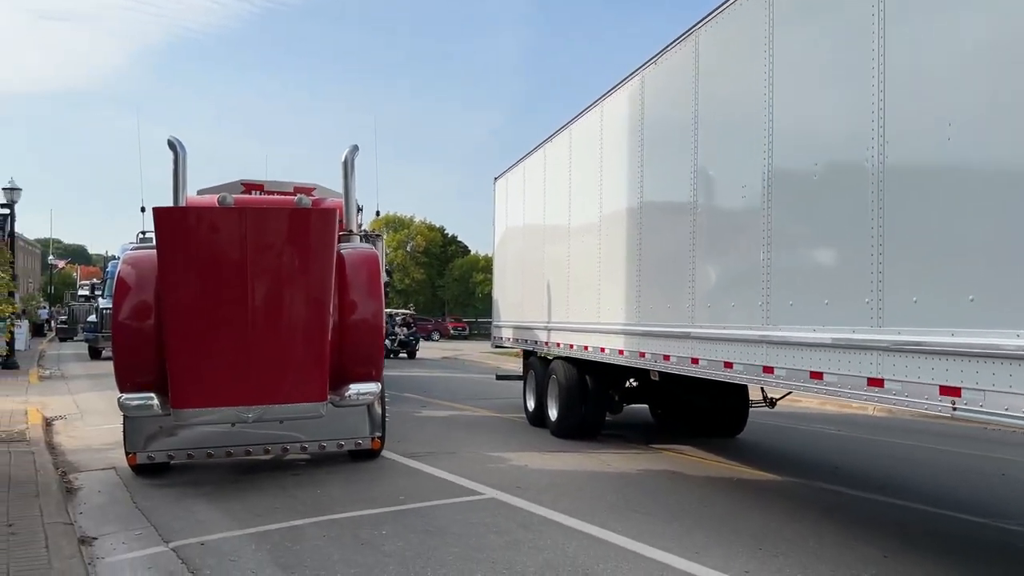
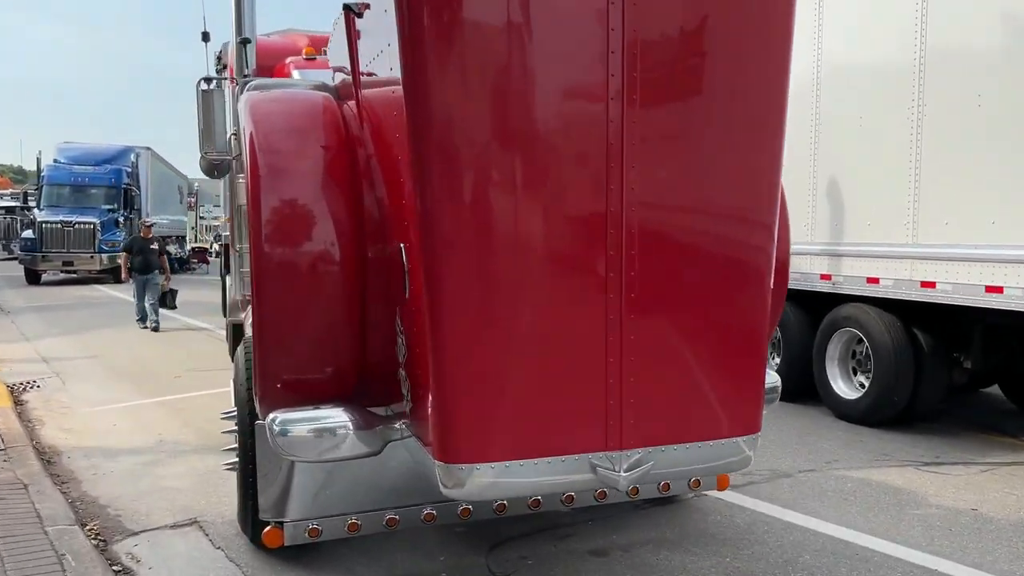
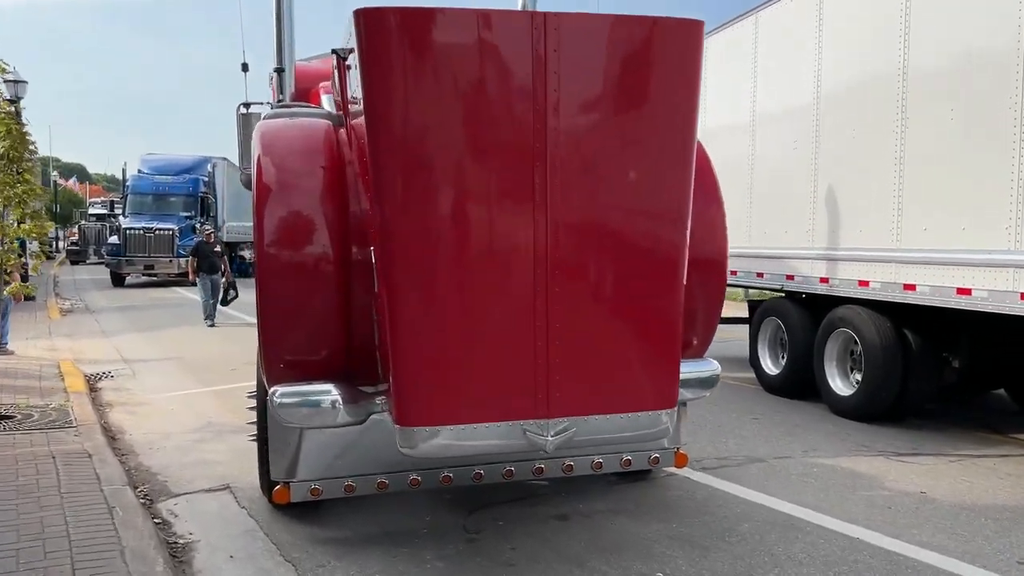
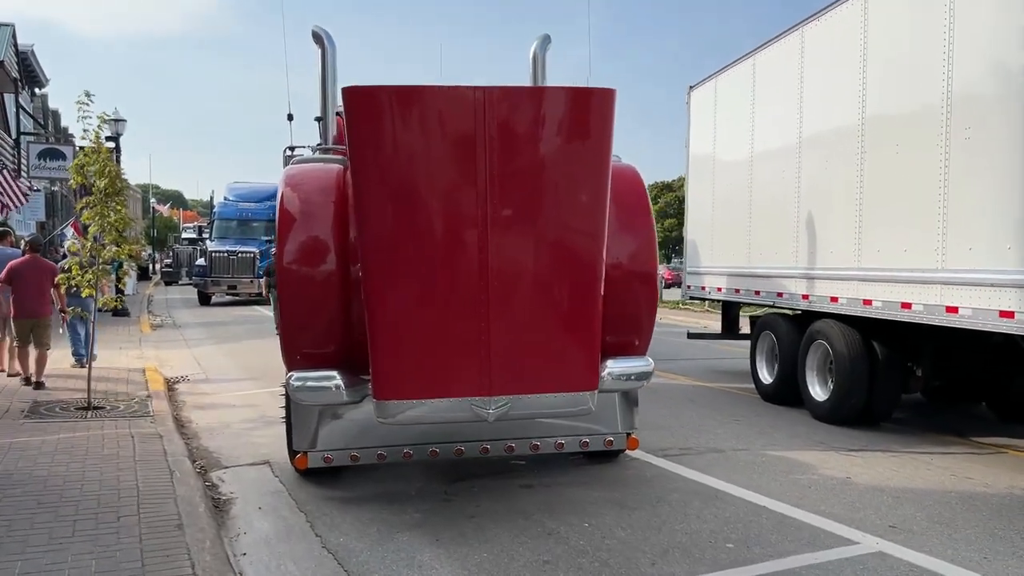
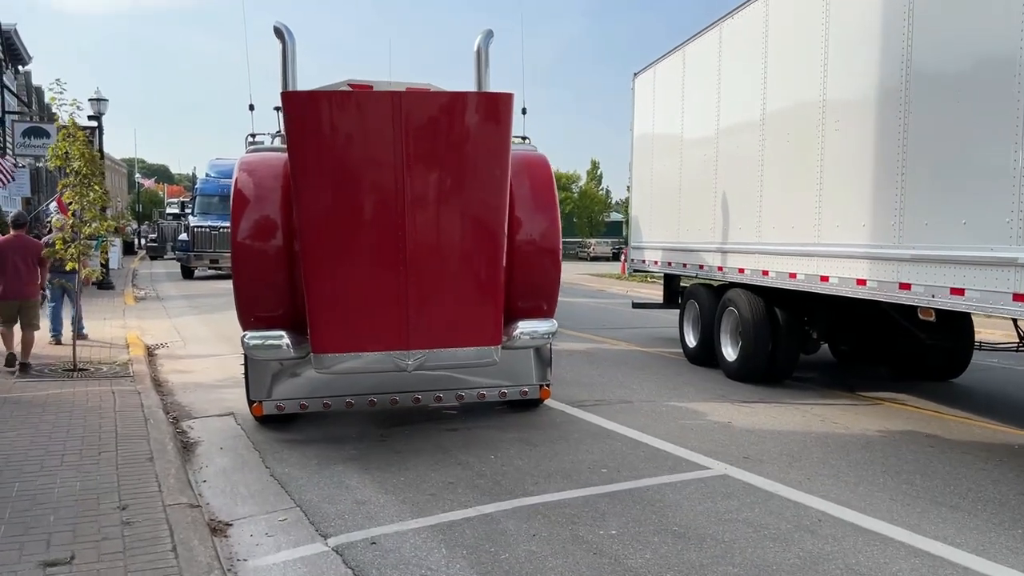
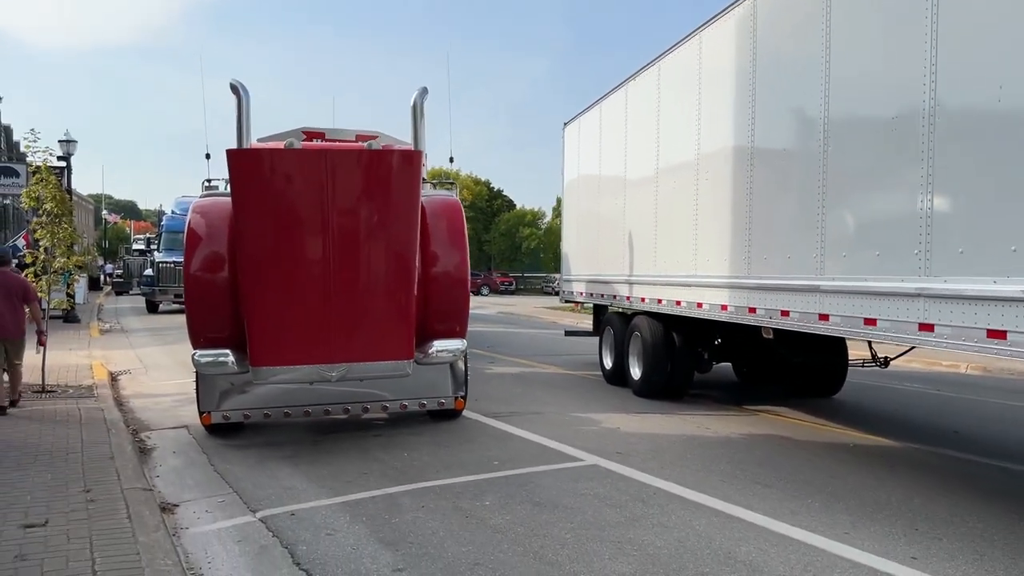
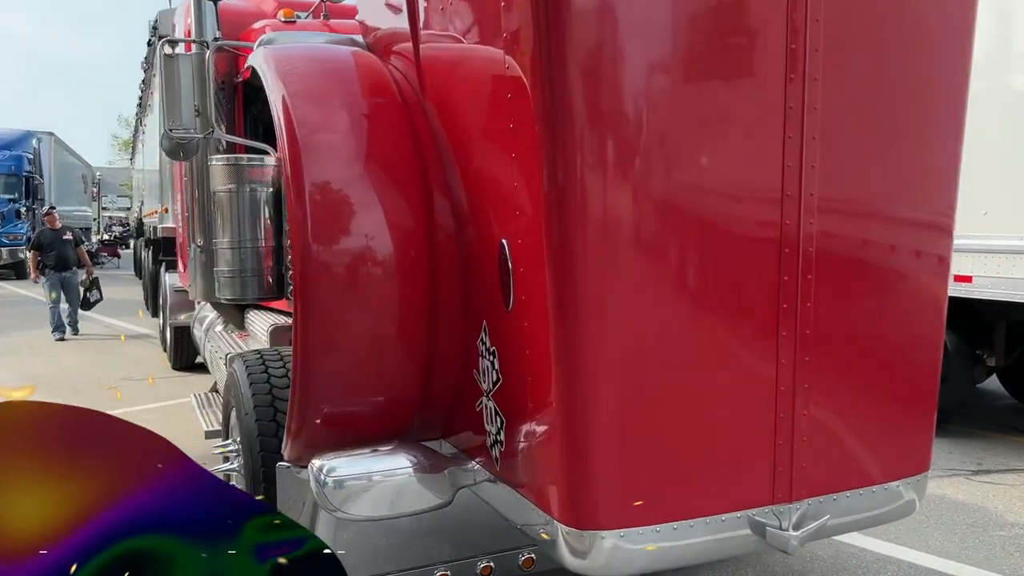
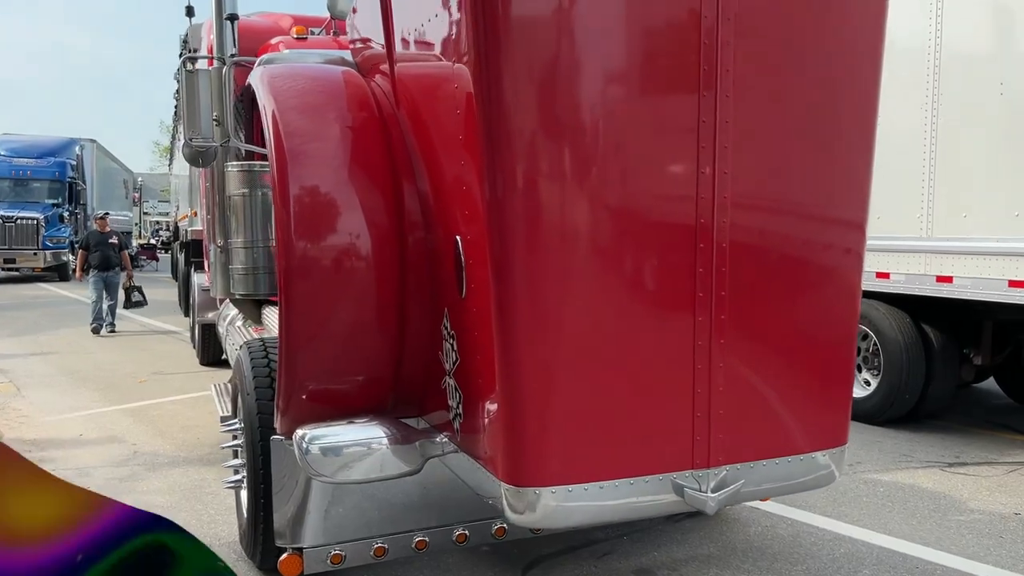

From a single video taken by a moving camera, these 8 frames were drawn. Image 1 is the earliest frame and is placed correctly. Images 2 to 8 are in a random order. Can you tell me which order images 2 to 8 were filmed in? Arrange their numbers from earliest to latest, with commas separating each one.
6, 5, 4, 3, 2, 8, 7
